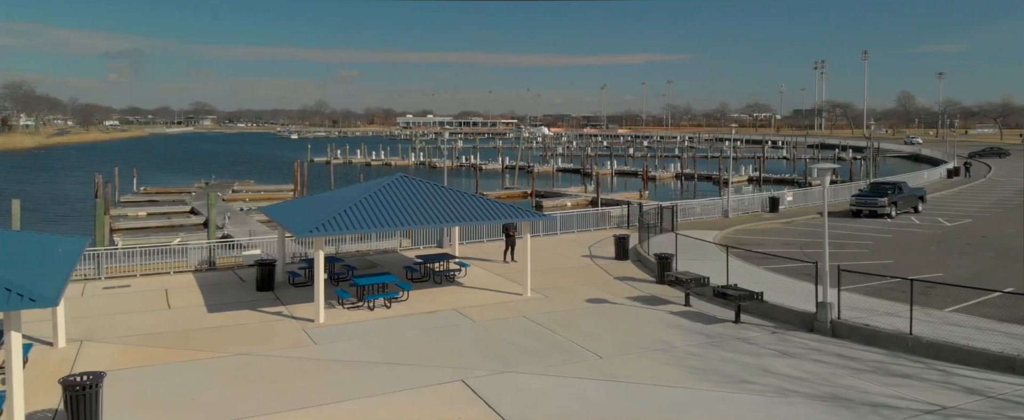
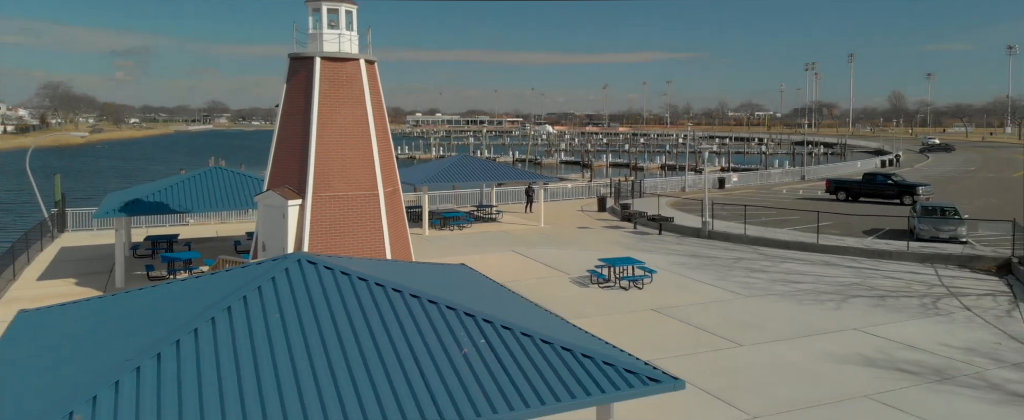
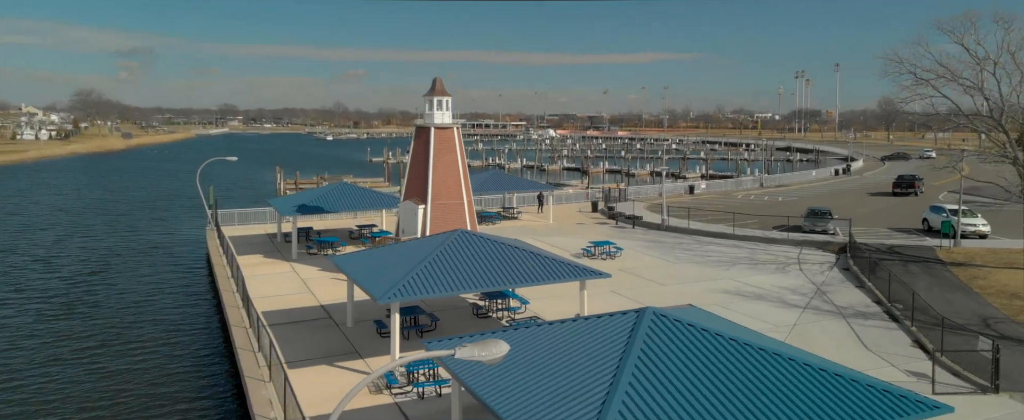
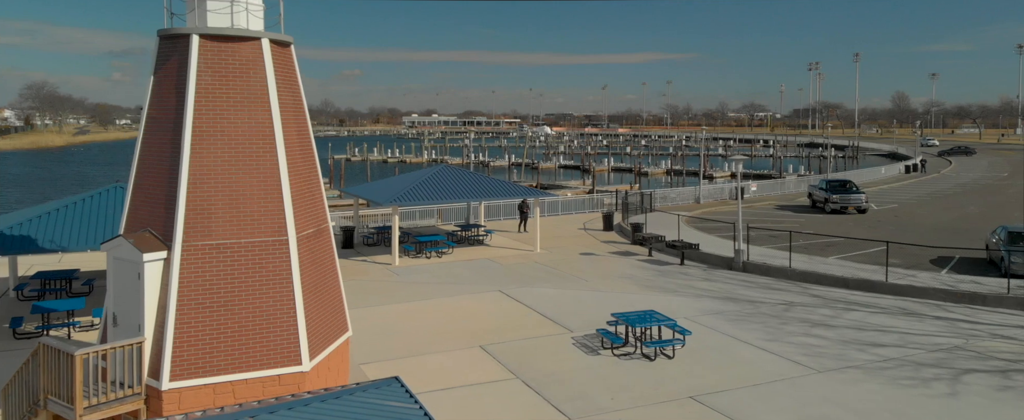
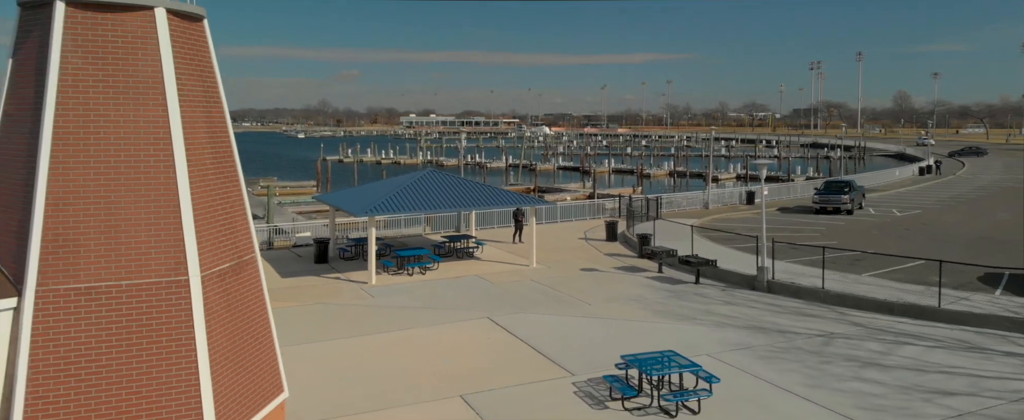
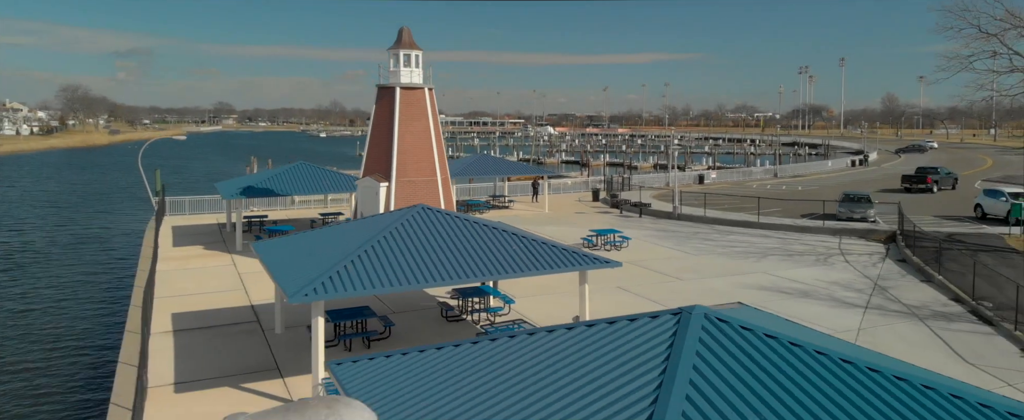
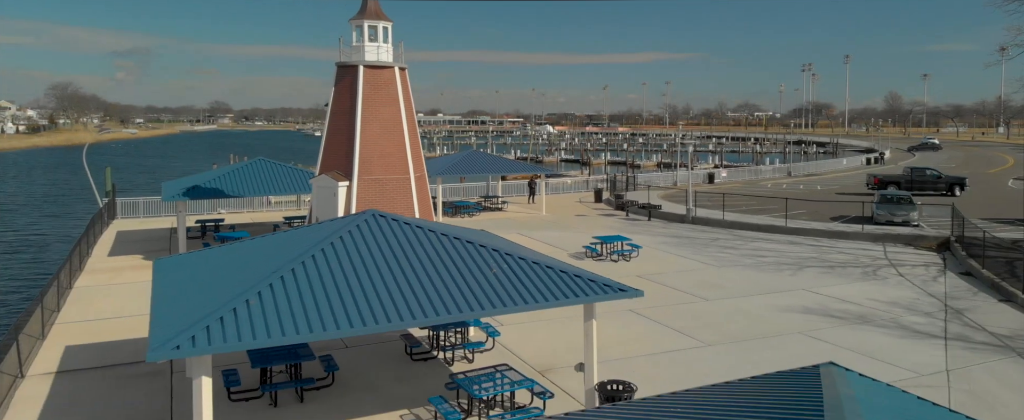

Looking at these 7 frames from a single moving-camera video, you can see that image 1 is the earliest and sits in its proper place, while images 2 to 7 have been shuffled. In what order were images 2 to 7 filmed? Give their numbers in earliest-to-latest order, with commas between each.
5, 4, 2, 7, 6, 3
